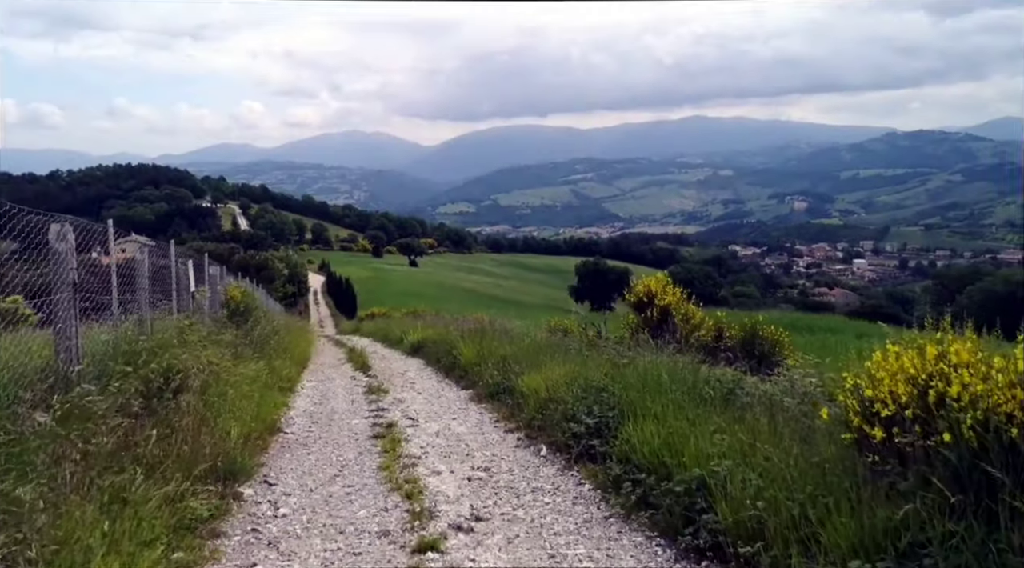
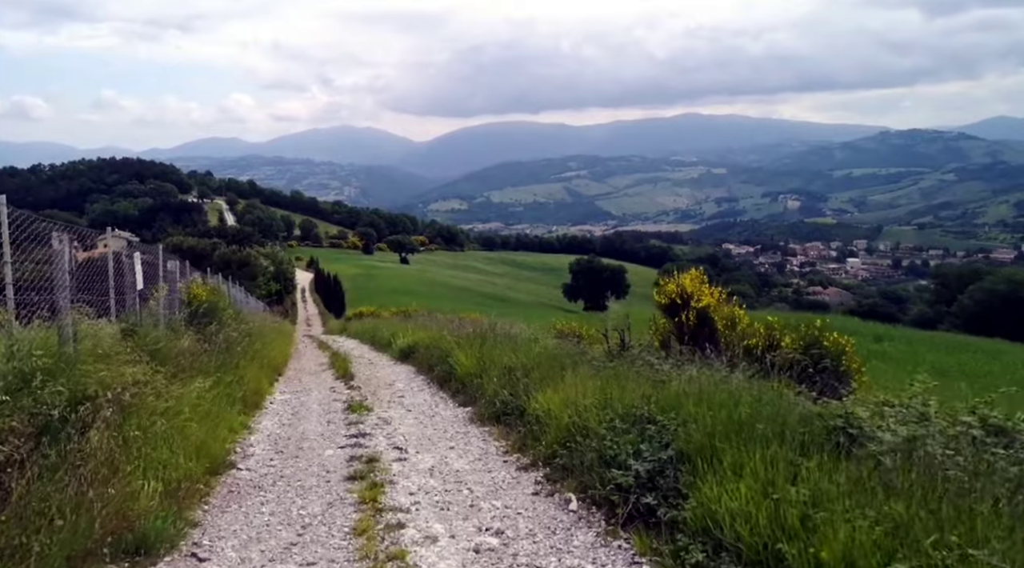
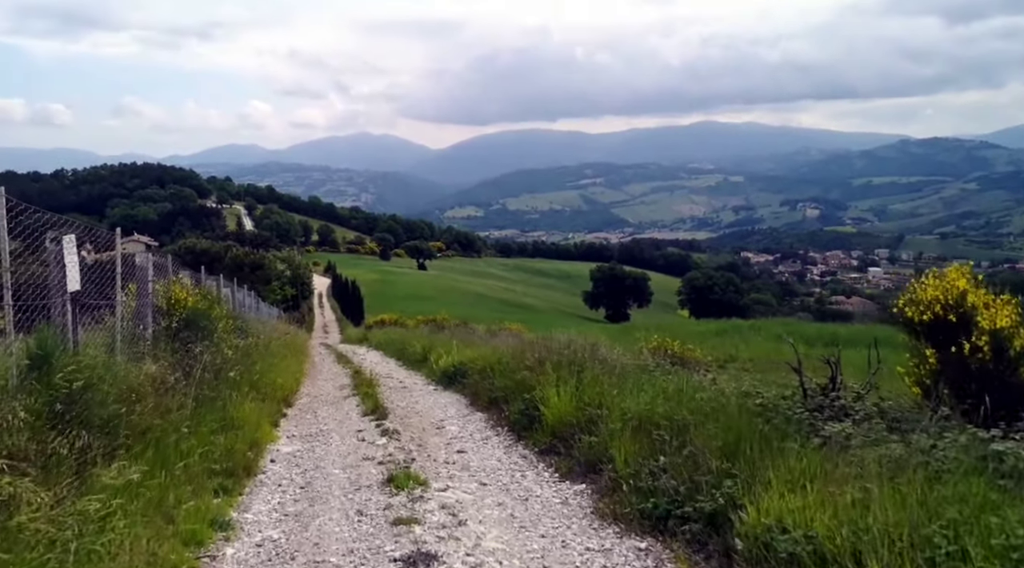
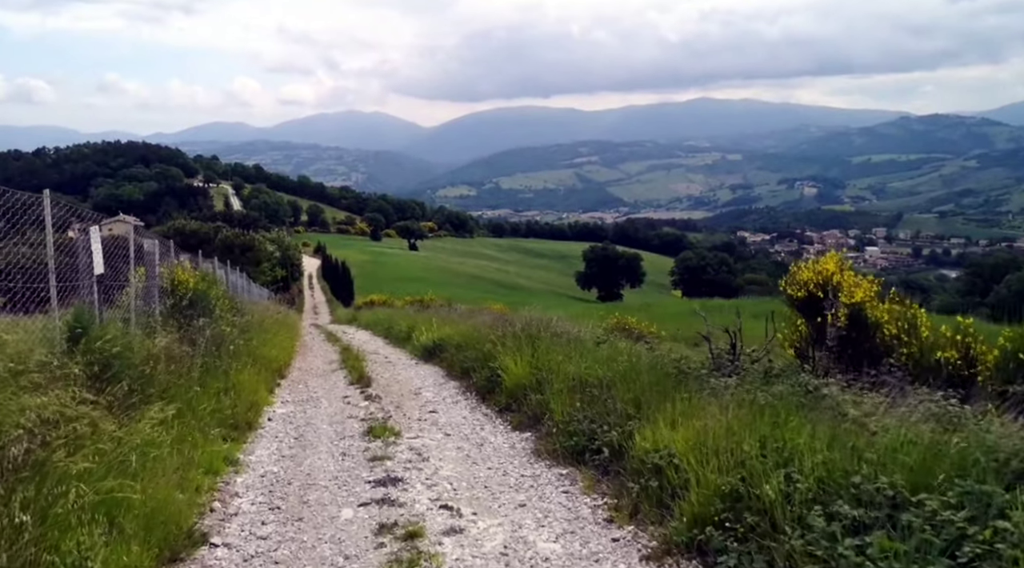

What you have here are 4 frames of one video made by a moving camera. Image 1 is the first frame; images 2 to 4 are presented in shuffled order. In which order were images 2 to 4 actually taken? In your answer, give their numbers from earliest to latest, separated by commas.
2, 4, 3
